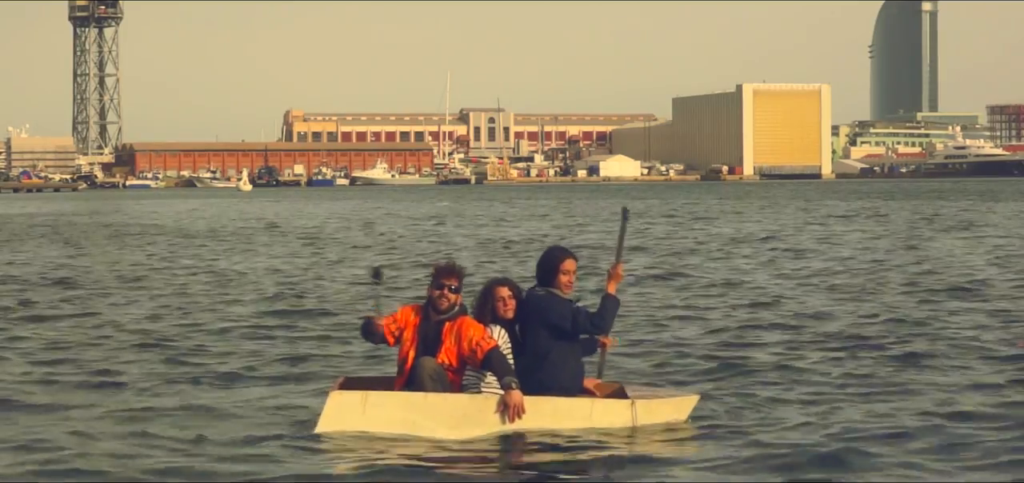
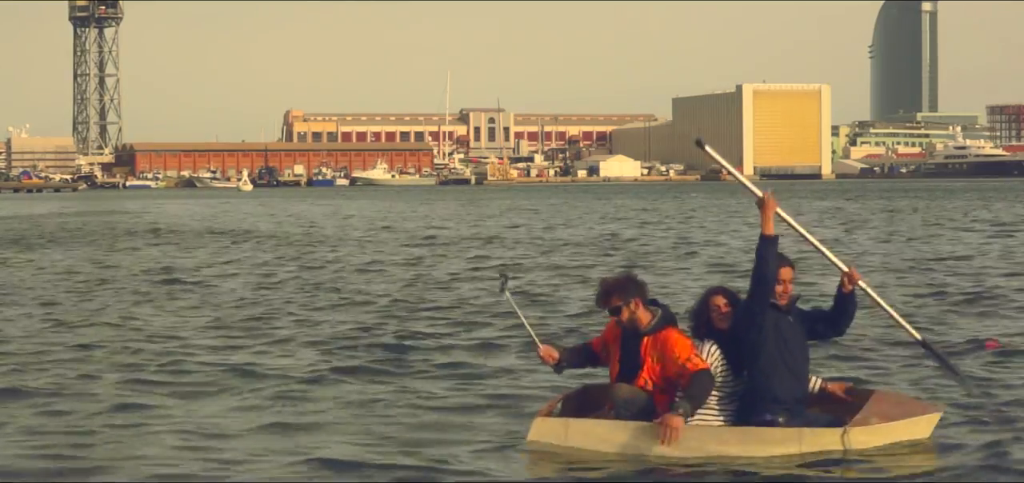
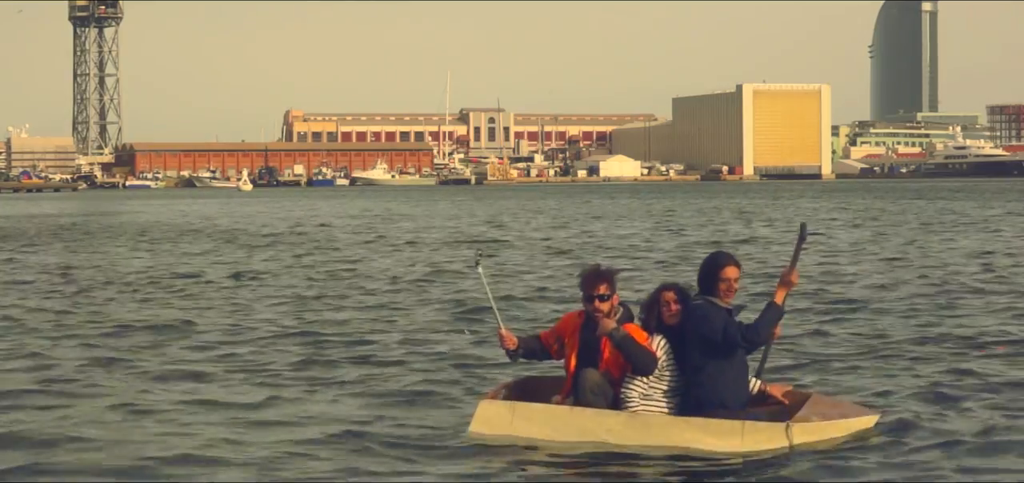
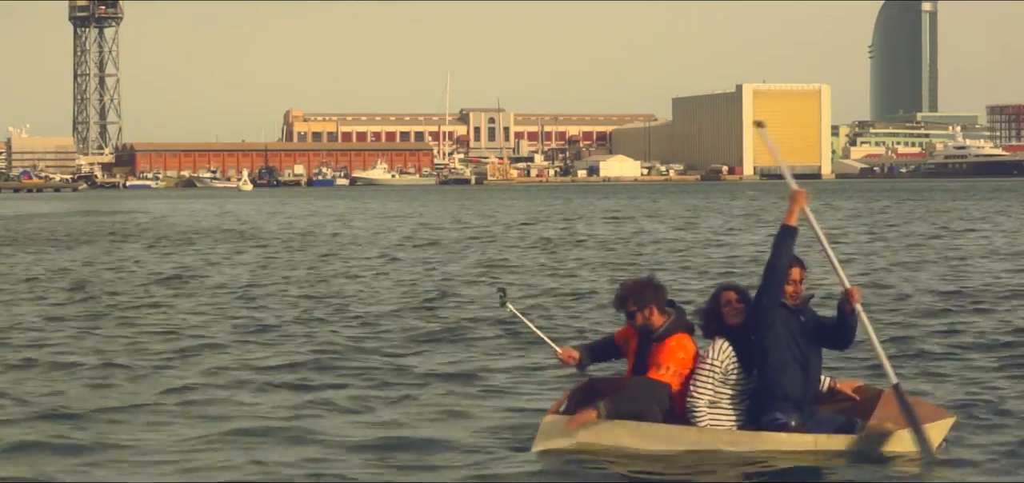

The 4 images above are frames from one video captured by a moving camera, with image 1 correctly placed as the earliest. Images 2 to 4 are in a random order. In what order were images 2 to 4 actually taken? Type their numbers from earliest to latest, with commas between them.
3, 2, 4
